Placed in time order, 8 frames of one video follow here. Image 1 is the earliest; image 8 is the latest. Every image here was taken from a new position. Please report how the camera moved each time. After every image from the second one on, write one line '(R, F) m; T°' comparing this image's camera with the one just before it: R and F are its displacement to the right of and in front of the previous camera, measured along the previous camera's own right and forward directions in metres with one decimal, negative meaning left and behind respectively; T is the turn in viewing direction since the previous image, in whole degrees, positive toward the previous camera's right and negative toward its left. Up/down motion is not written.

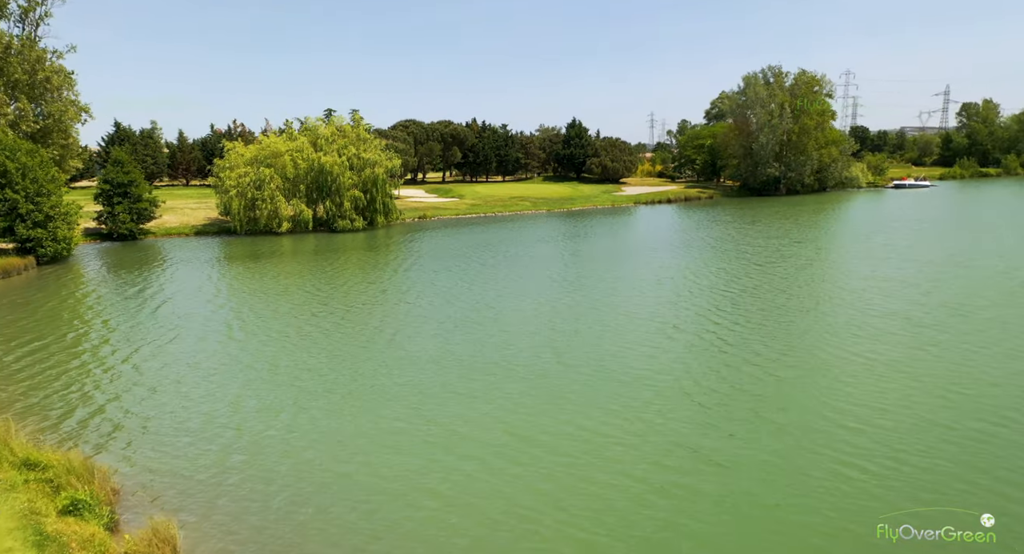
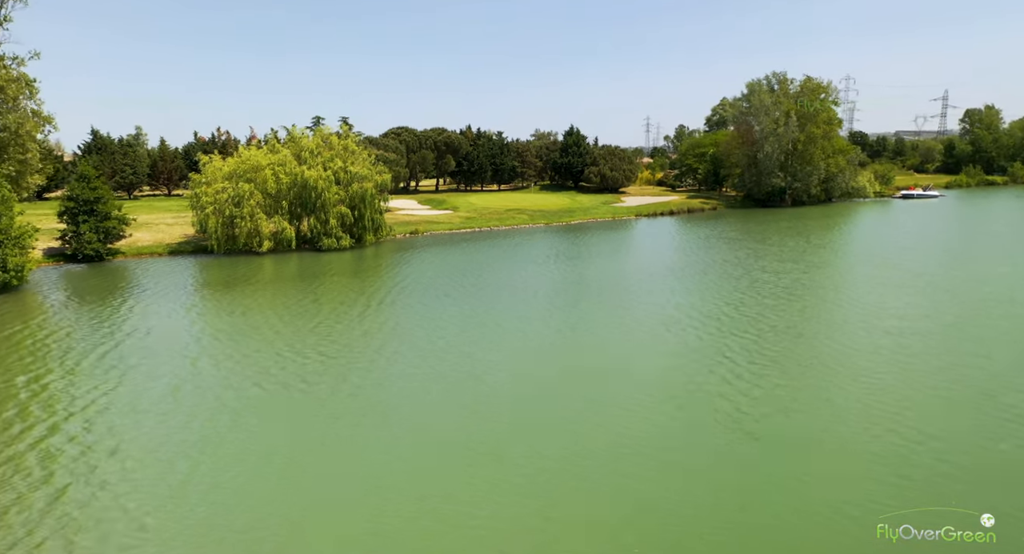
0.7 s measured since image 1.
(-0.1, +3.0) m; 0°
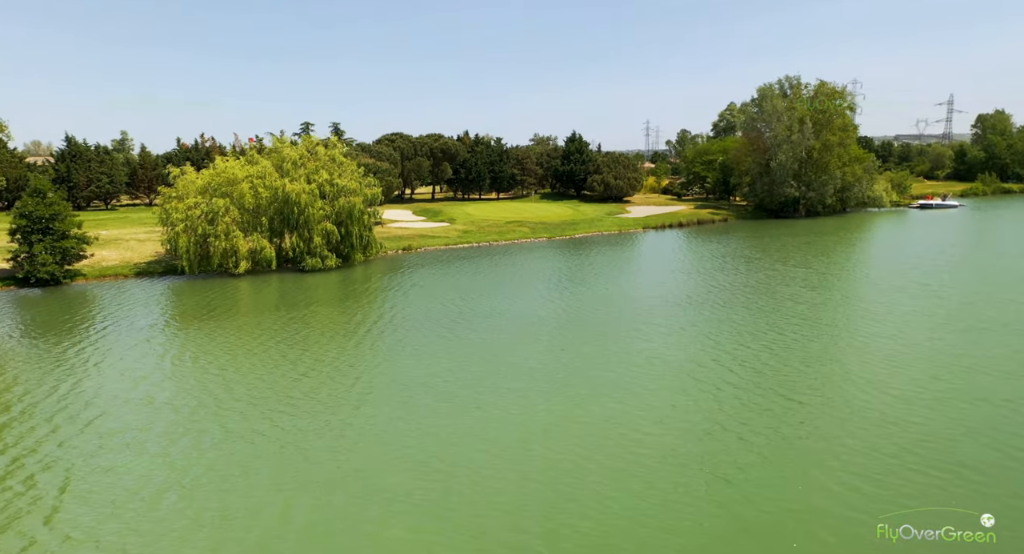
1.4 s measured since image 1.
(-0.2, +4.0) m; 0°
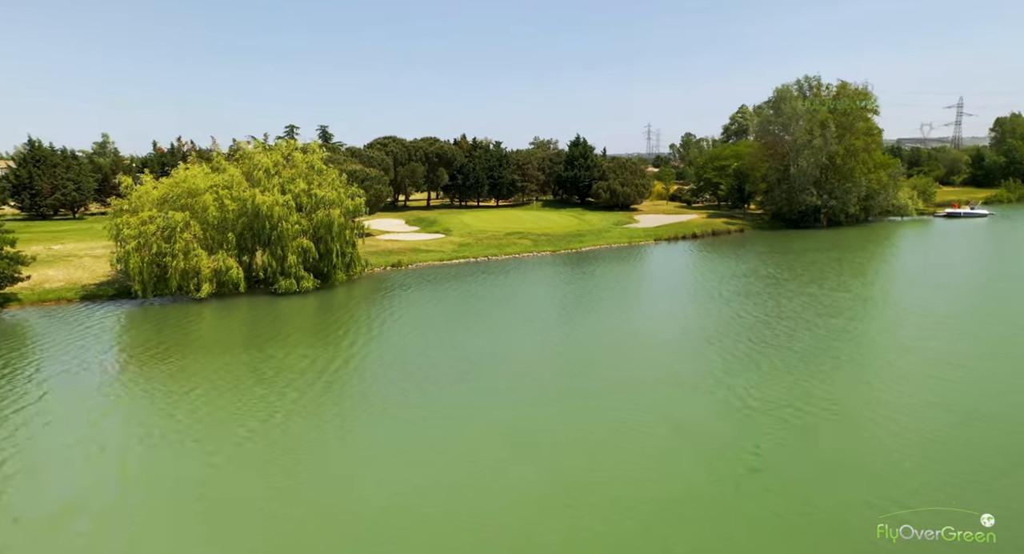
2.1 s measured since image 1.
(-0.1, +5.2) m; 0°
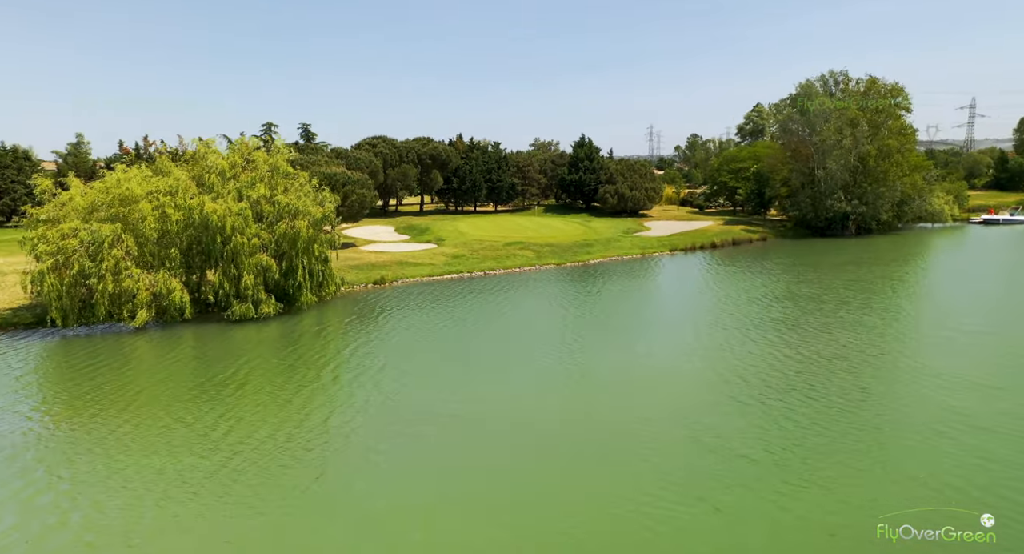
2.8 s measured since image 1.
(0.0, +6.2) m; 0°
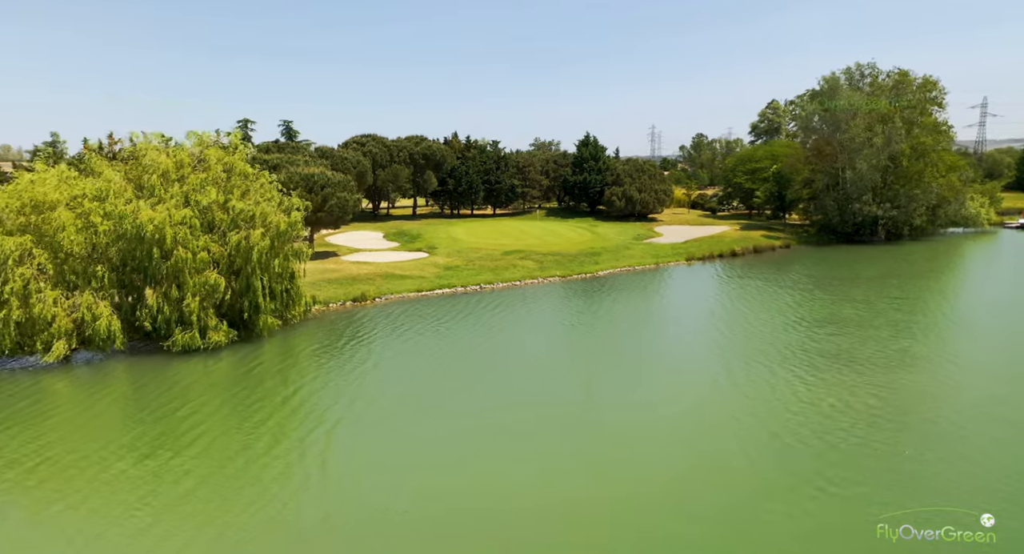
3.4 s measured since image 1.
(0.0, +5.4) m; 0°
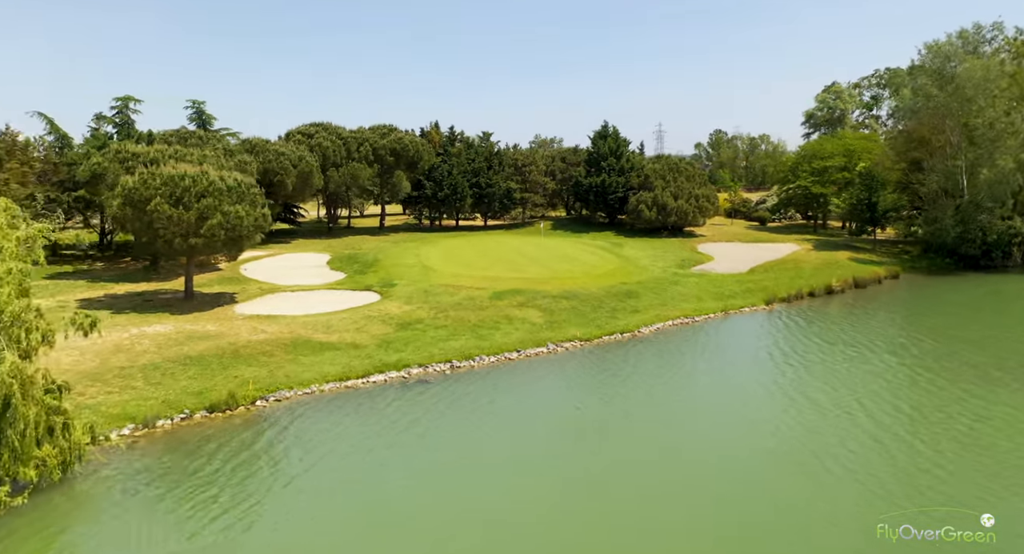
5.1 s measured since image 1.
(+0.3, +16.8) m; 0°
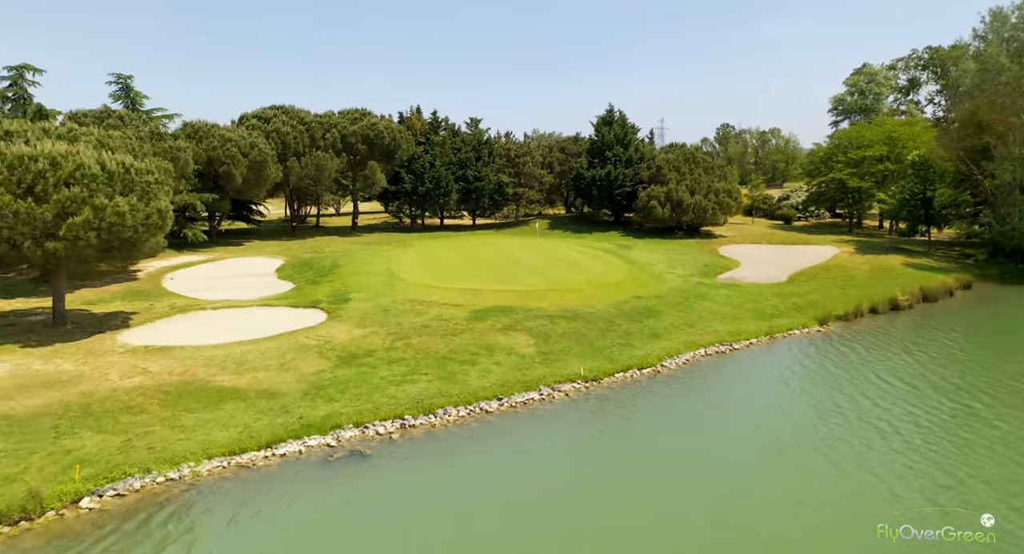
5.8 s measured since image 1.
(+0.6, +7.5) m; 0°
